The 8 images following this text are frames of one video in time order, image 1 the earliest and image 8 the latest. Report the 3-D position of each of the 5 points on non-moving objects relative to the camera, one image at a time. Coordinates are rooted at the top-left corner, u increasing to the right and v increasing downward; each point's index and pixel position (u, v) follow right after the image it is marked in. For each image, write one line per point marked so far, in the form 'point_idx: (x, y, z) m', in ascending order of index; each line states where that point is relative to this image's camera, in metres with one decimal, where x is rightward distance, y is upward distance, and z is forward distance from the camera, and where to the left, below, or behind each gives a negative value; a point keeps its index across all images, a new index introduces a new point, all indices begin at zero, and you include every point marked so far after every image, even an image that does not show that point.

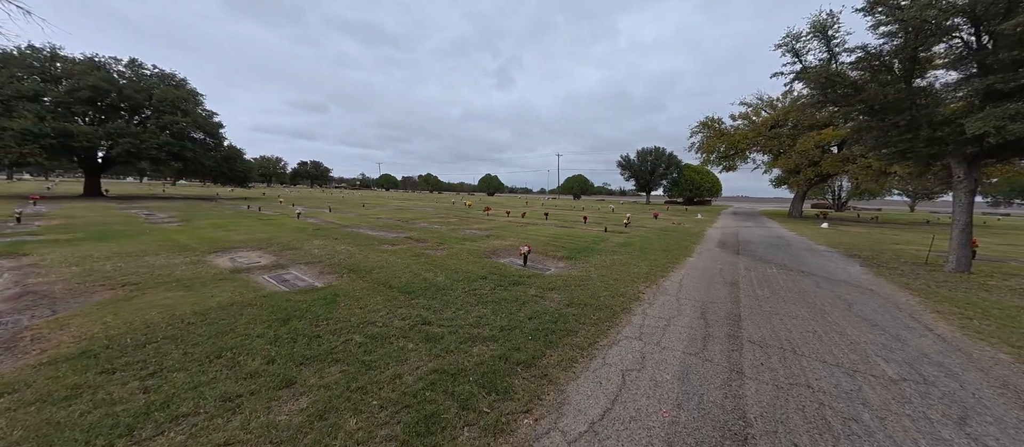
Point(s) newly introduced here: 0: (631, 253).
0: (+3.1, -0.8, +8.4) m
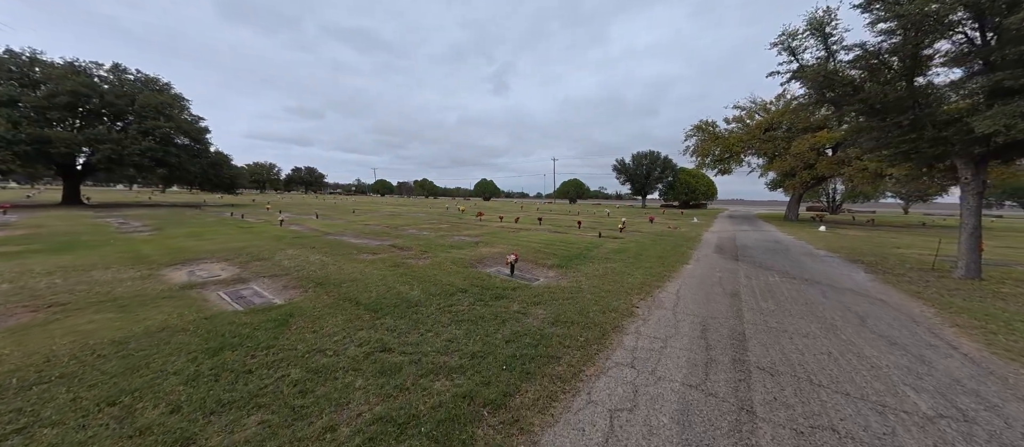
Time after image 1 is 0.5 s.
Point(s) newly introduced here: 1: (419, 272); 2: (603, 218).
0: (+2.8, -0.9, +8.0) m
1: (-1.9, -1.0, +6.4) m
2: (+5.7, +0.3, +19.9) m
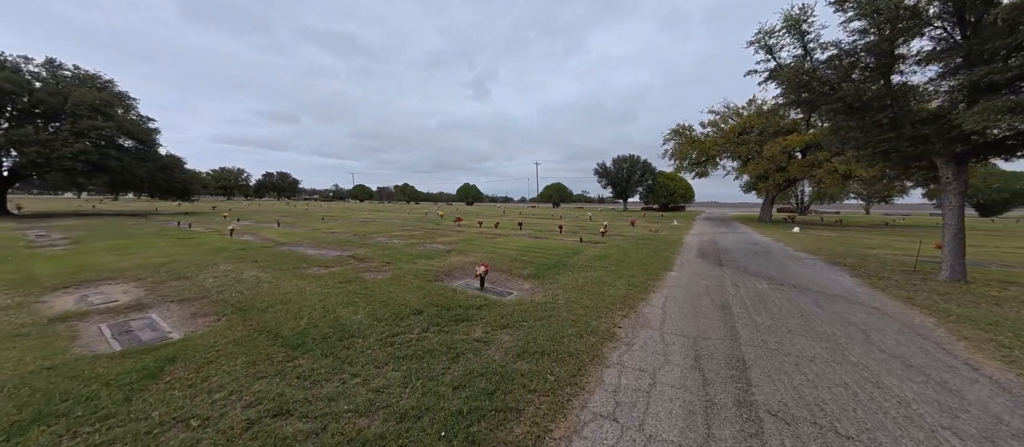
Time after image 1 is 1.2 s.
0: (+2.1, -1.0, +7.4) m
1: (-2.4, -1.1, +5.6) m
2: (+4.3, +0.1, +19.4) m
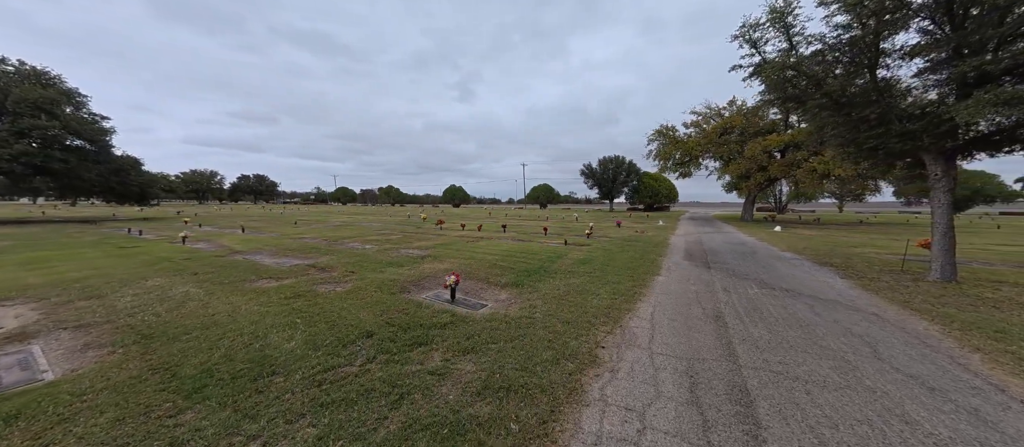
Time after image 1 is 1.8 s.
0: (+1.6, -1.1, +6.9) m
1: (-2.9, -1.2, +4.9) m
2: (+3.3, 0.0, +19.0) m
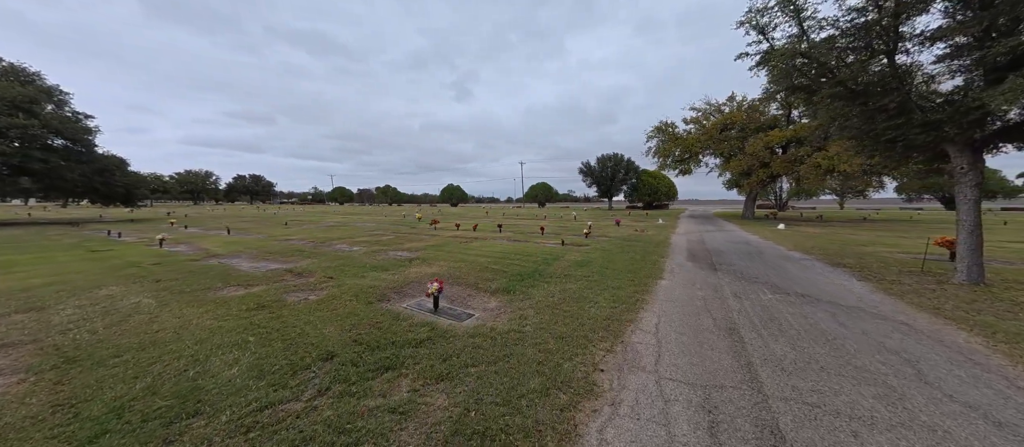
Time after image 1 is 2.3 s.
0: (+1.5, -1.1, +6.4) m
1: (-3.0, -1.3, +4.3) m
2: (+3.1, +0.1, +18.4) m
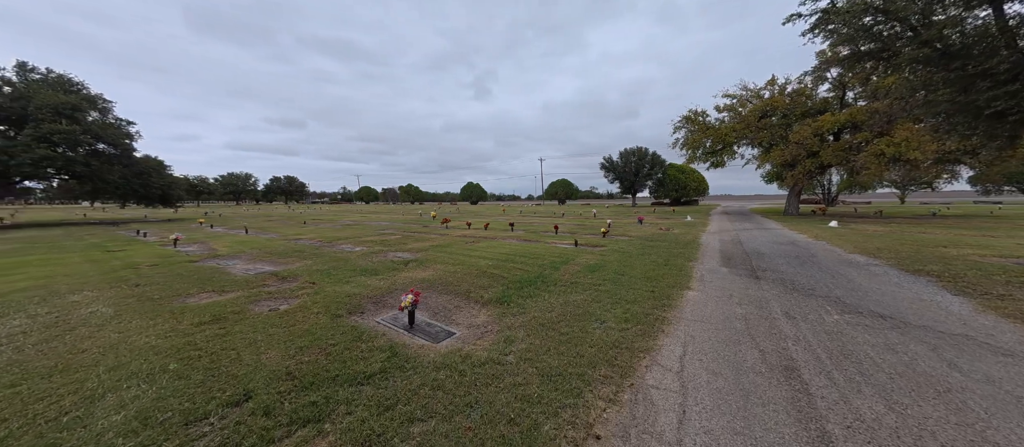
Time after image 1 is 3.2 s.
0: (+1.4, -1.1, +5.4) m
1: (-3.2, -1.3, +3.7) m
2: (+4.0, +0.2, +17.3) m
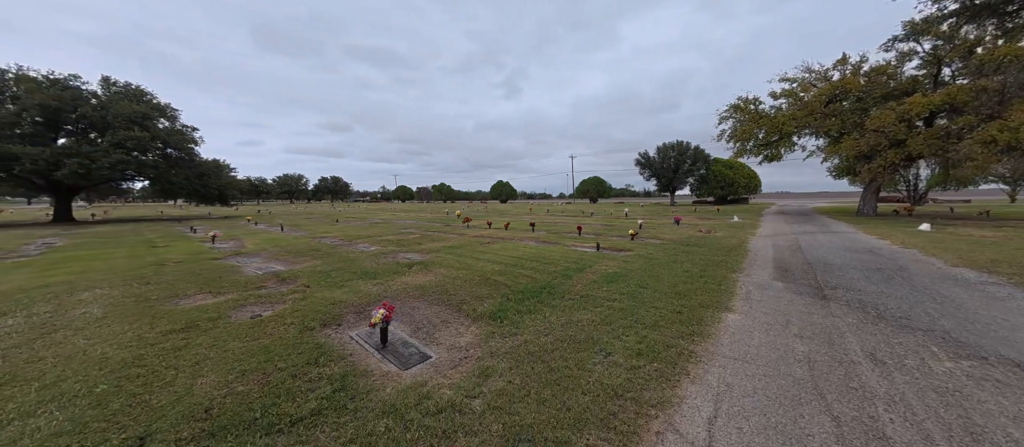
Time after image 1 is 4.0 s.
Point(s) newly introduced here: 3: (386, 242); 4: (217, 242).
0: (+1.4, -1.1, +4.5) m
1: (-3.4, -1.3, +3.4) m
2: (+5.3, +0.2, +16.1) m
3: (-4.3, -0.7, +11.0) m
4: (-10.7, -0.7, +11.8) m
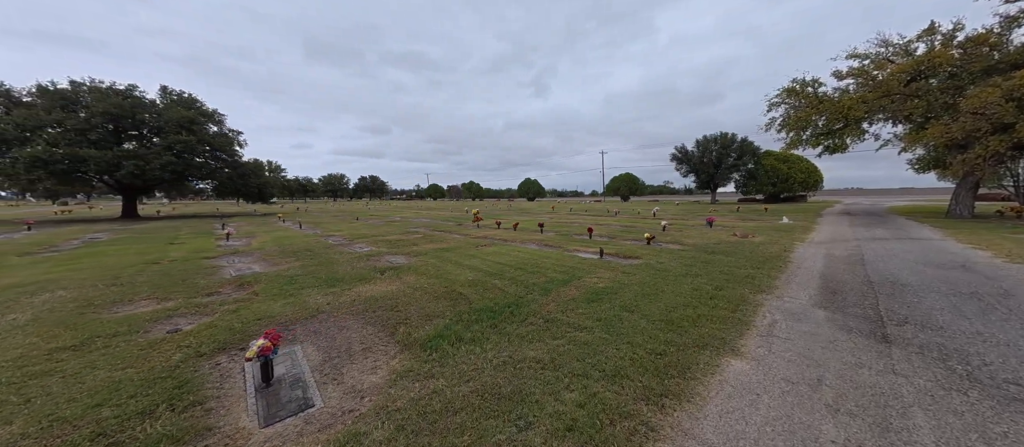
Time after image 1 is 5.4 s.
0: (+0.7, -1.2, +3.5) m
1: (-4.2, -1.4, +2.9) m
2: (+5.9, +0.1, +14.5) m
3: (-4.2, -0.7, +10.6) m
4: (-10.5, -0.6, +12.1) m
